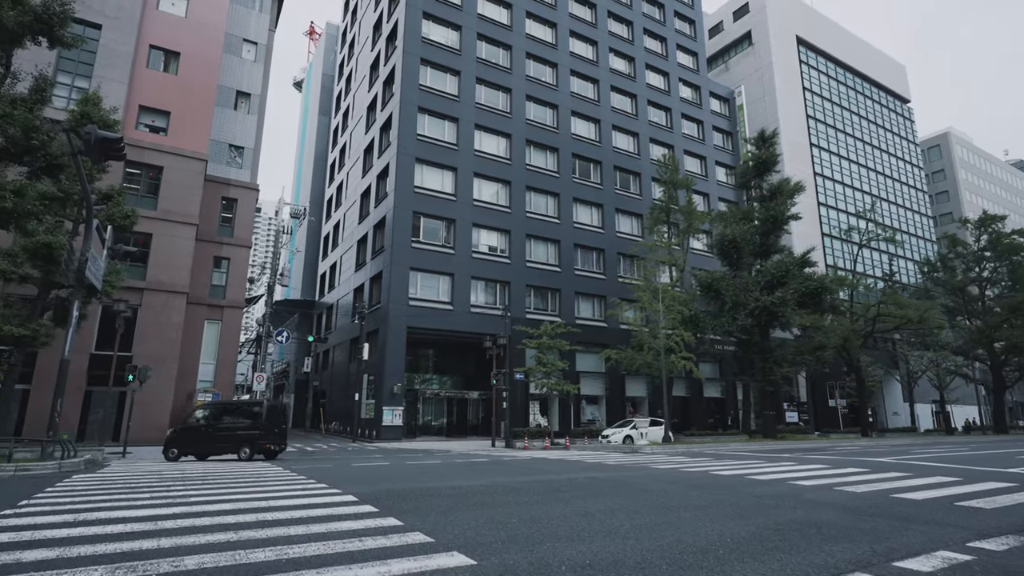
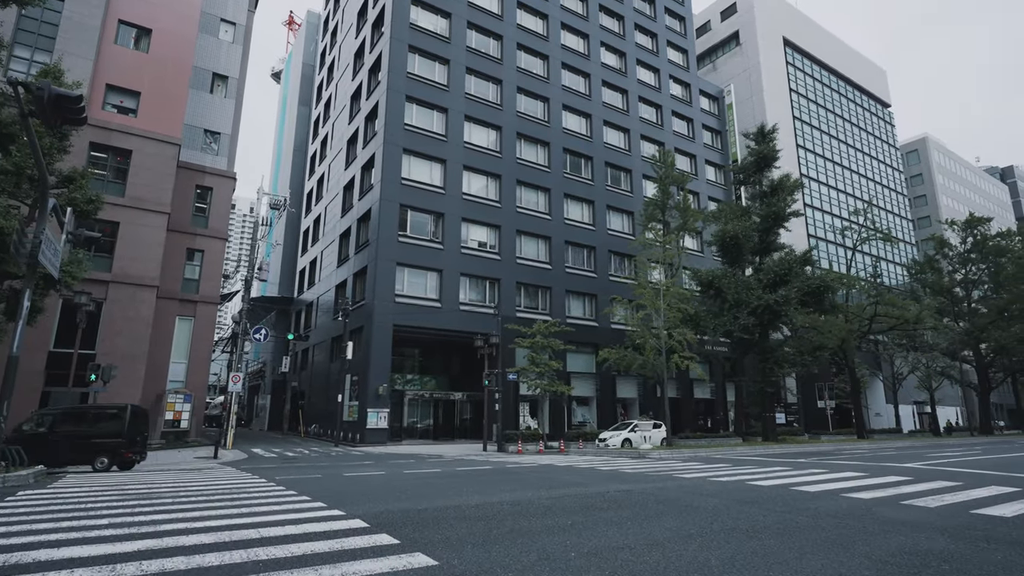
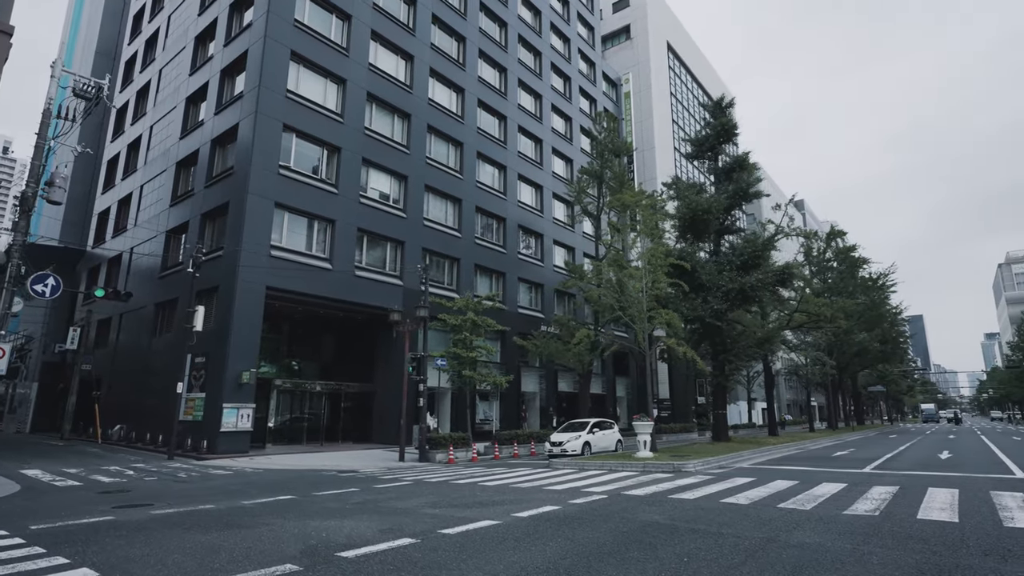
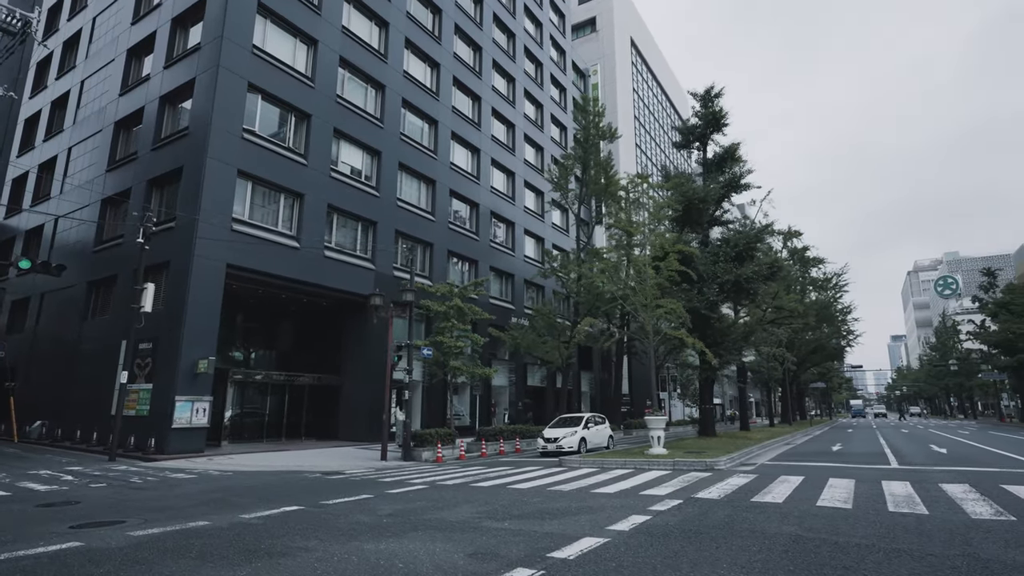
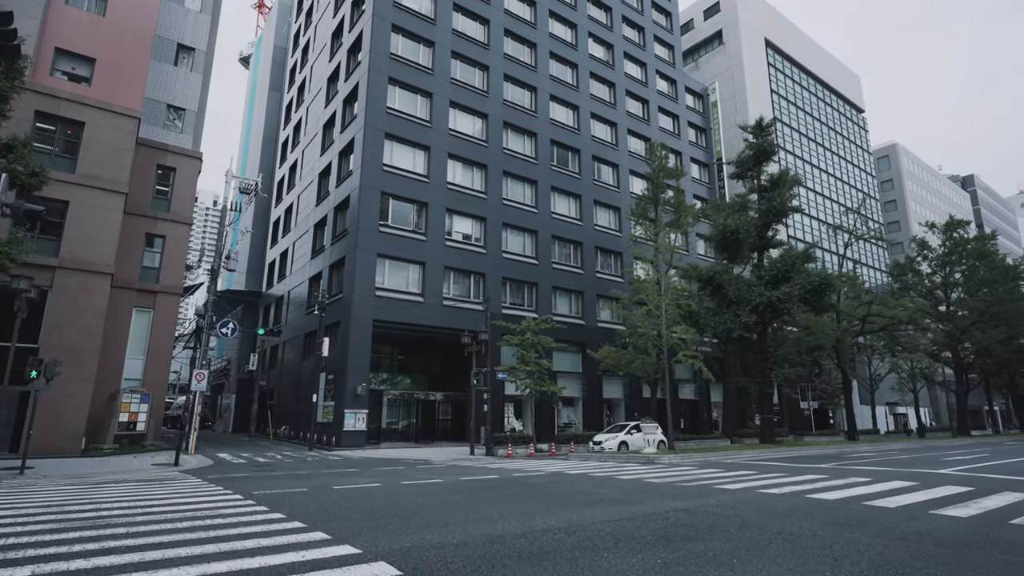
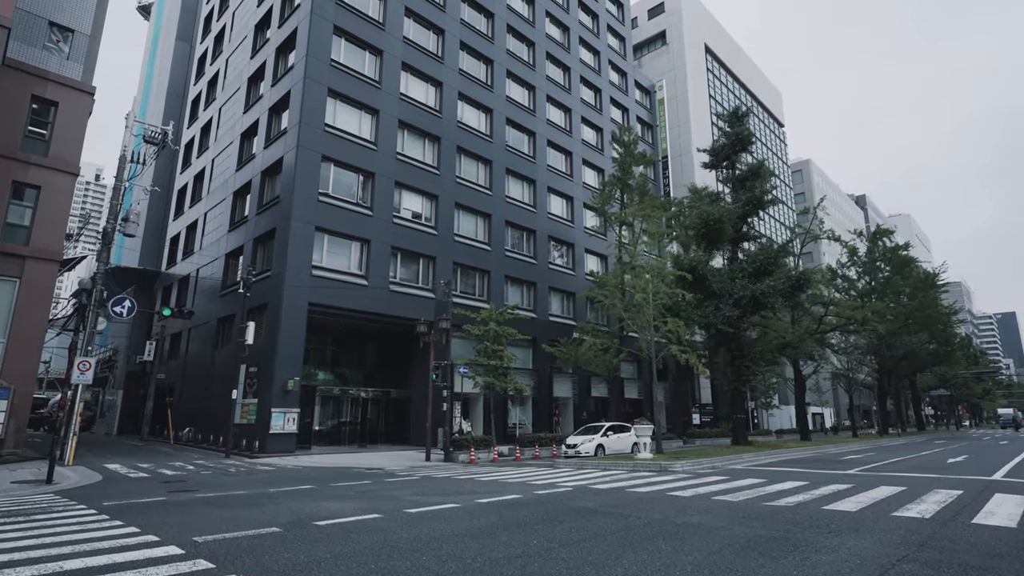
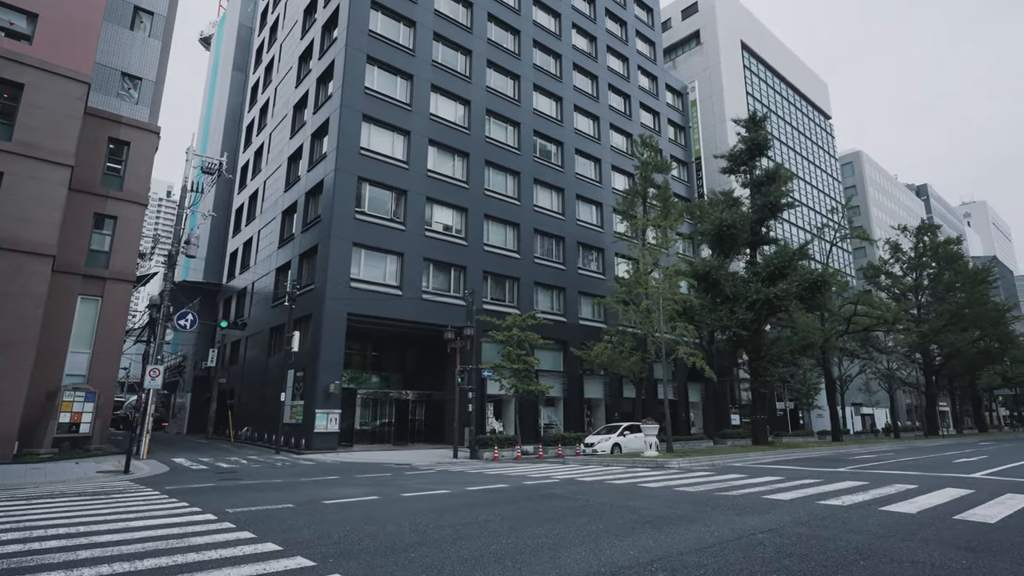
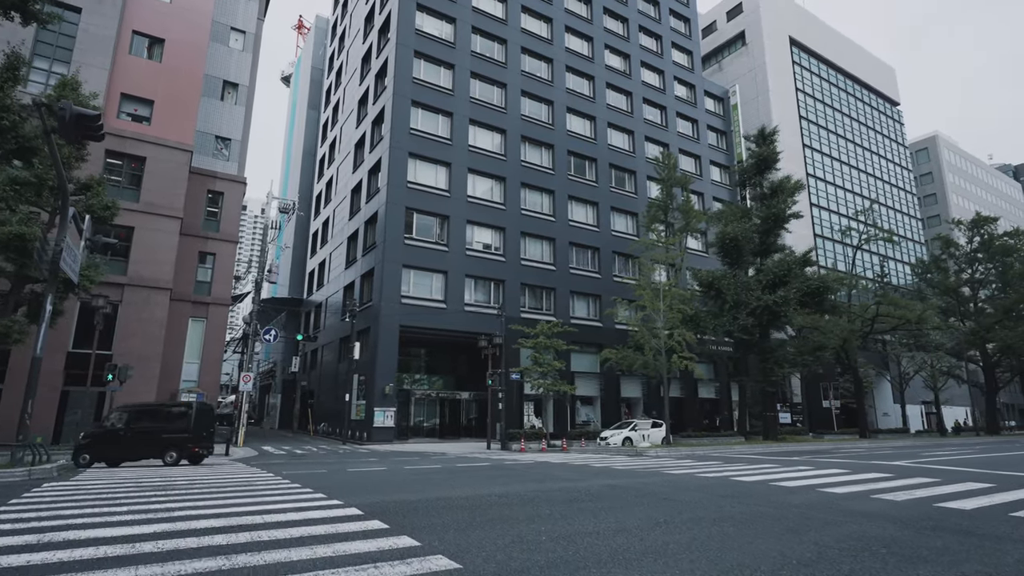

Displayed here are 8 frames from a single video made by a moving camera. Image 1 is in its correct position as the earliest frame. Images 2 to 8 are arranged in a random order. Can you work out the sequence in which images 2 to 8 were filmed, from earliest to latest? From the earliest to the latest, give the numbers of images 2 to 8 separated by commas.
8, 2, 5, 7, 6, 3, 4
